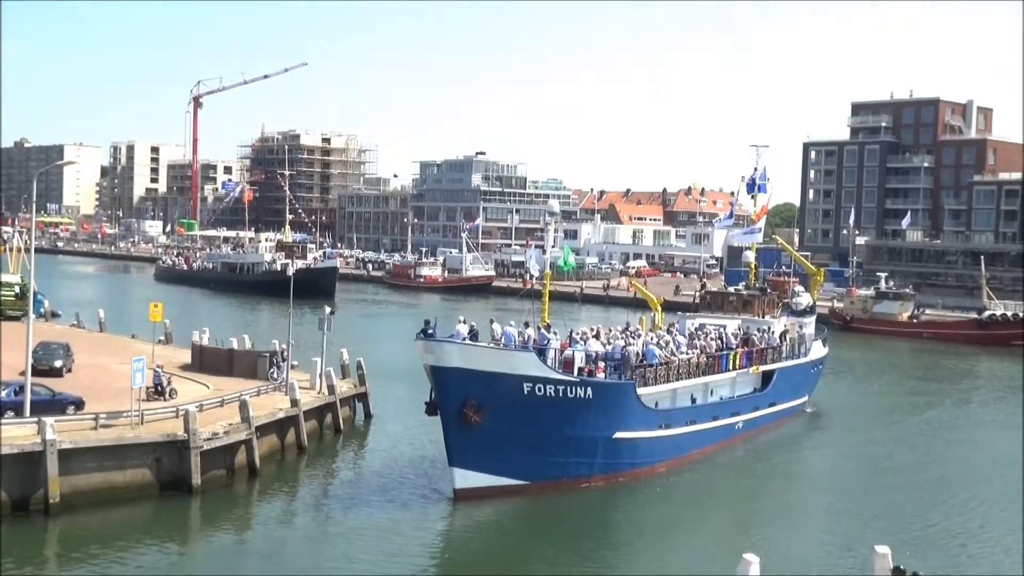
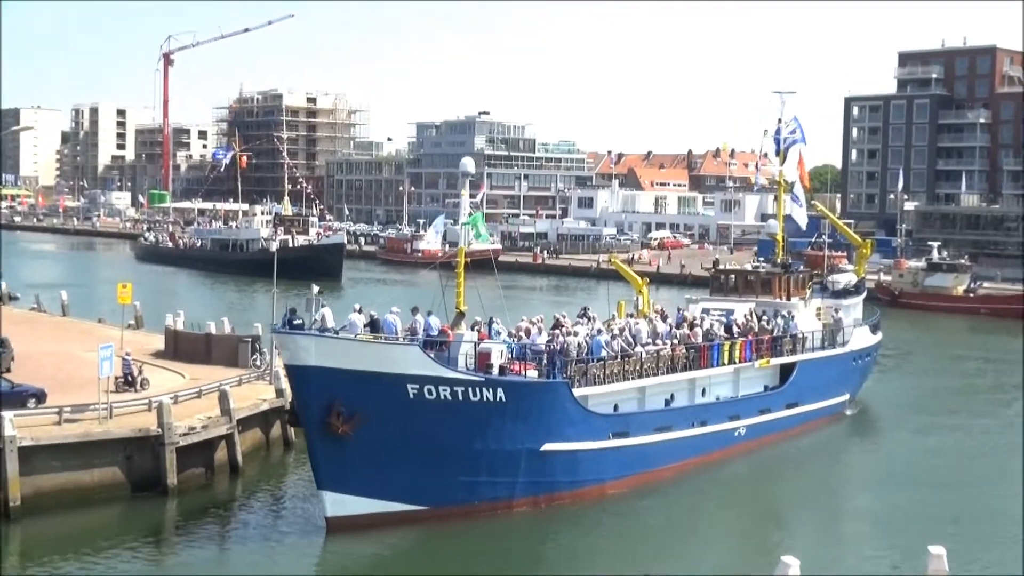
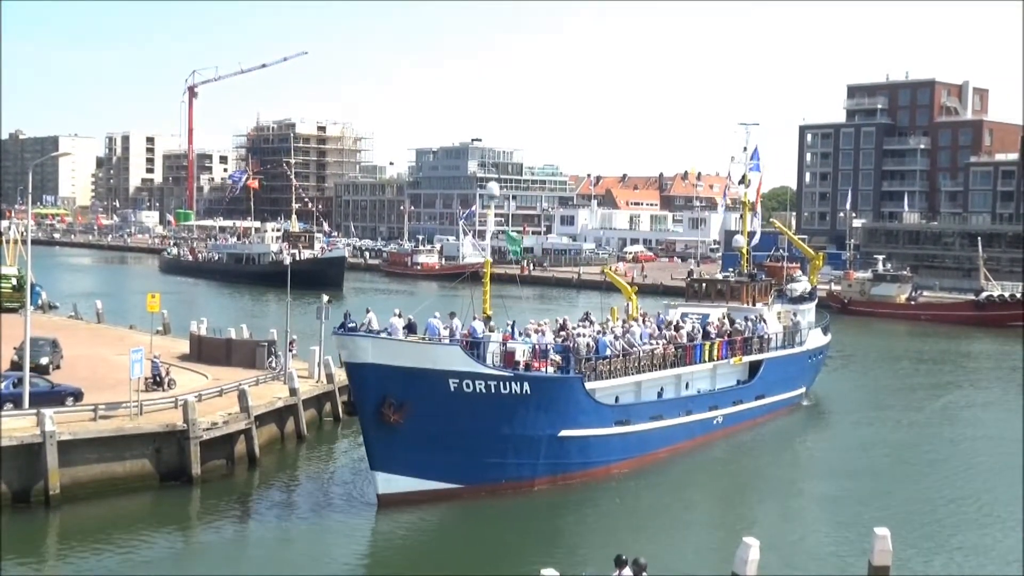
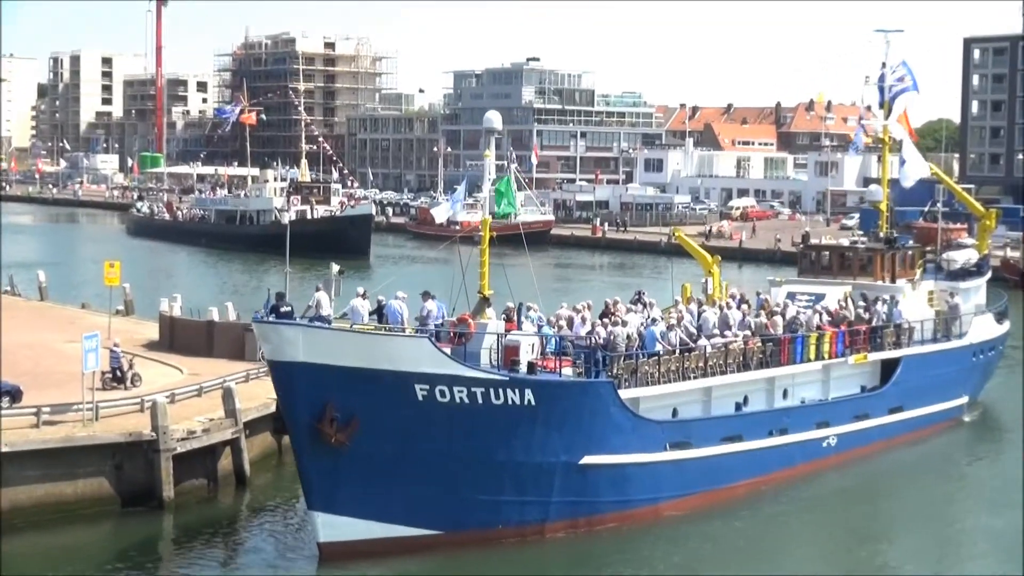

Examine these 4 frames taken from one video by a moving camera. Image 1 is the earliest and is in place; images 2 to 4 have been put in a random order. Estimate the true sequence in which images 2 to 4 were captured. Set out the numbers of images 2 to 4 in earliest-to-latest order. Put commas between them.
3, 2, 4
